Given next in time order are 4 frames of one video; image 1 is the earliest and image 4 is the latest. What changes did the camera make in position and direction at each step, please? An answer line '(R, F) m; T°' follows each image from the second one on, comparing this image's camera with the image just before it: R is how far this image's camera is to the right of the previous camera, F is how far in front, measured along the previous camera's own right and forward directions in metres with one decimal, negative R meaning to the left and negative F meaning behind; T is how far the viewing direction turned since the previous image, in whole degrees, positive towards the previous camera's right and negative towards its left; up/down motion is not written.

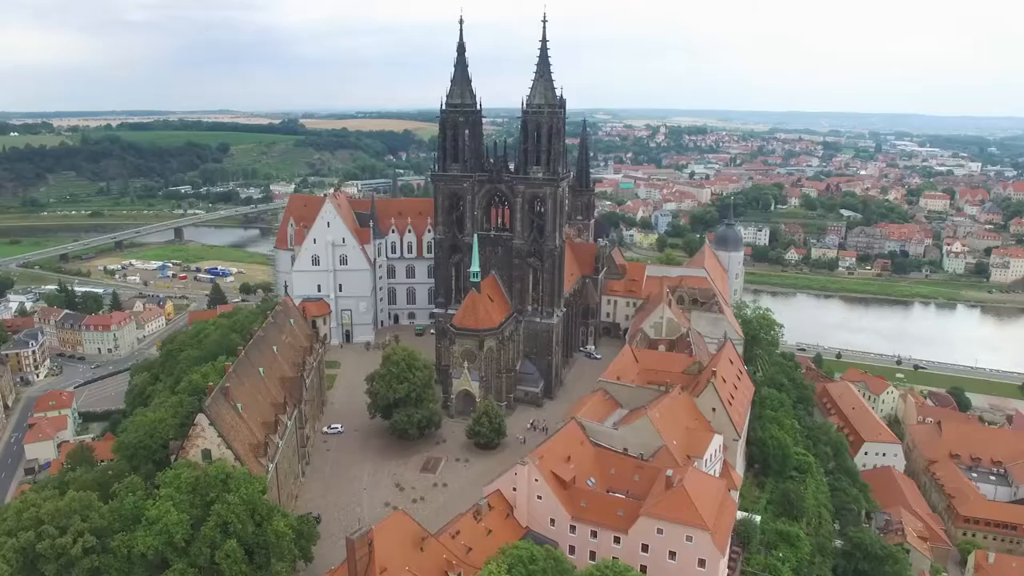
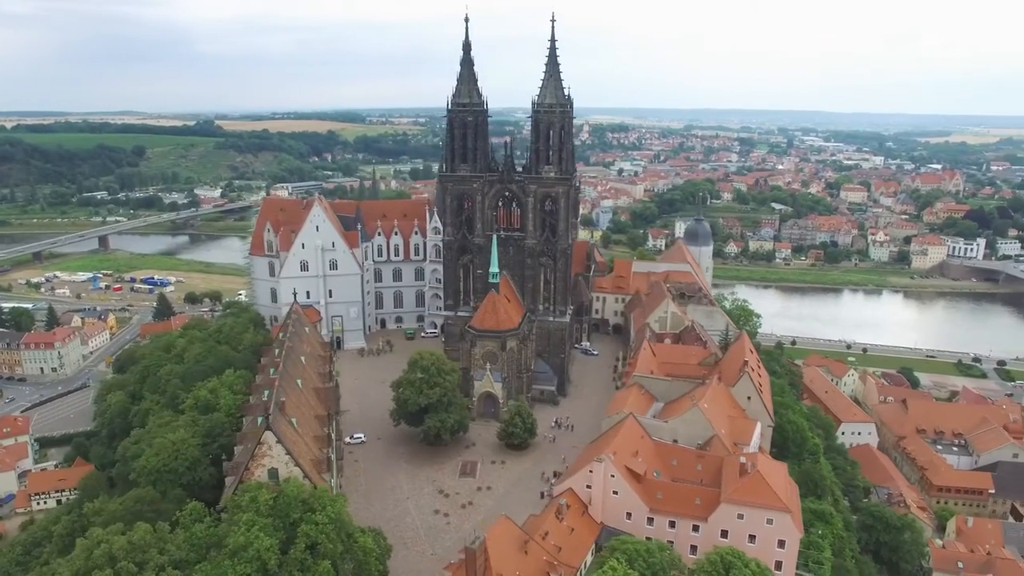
(-6.9, +0.4) m; +7°
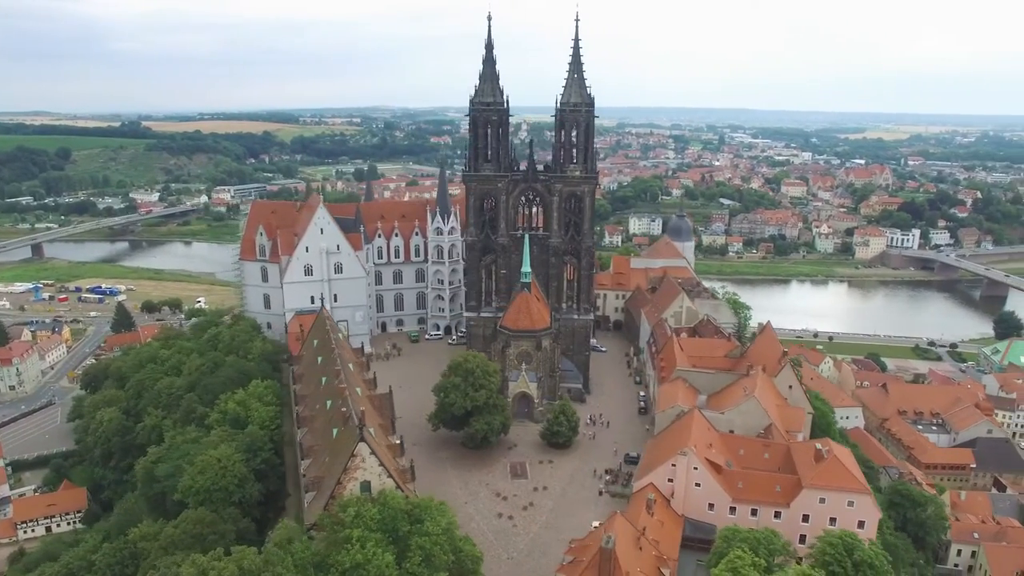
(-7.0, +0.5) m; +6°
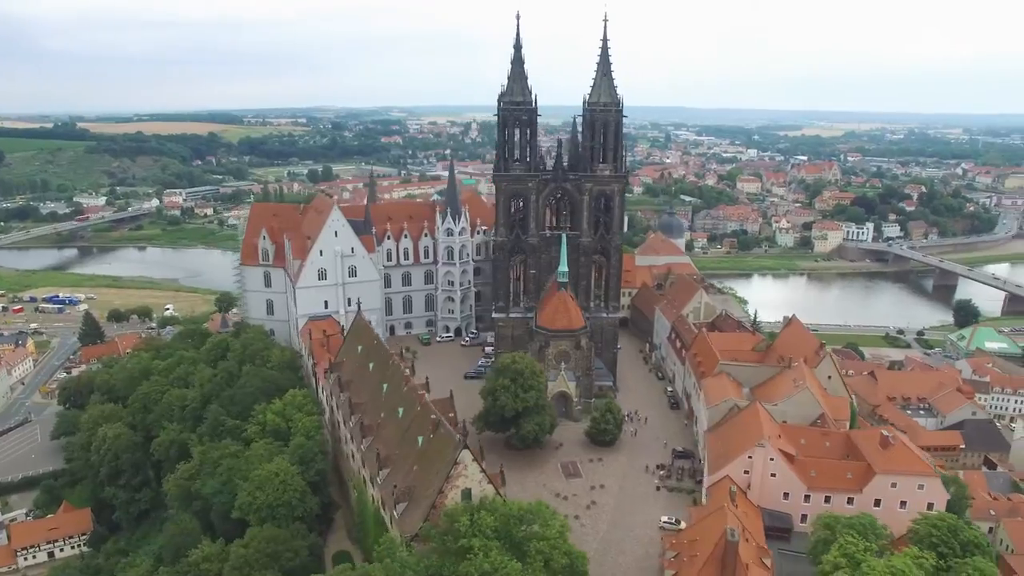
(-6.4, +0.5) m; +5°
